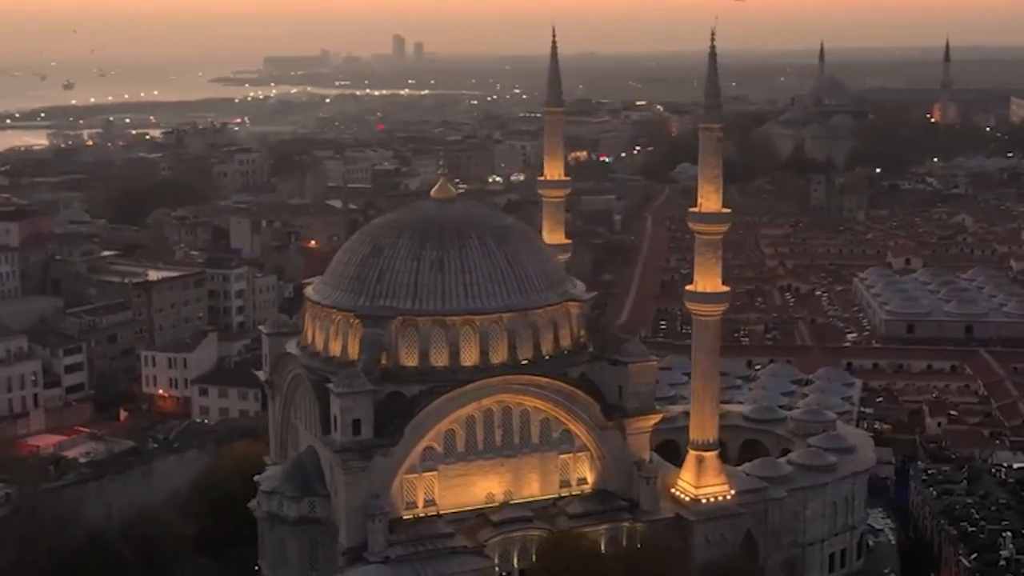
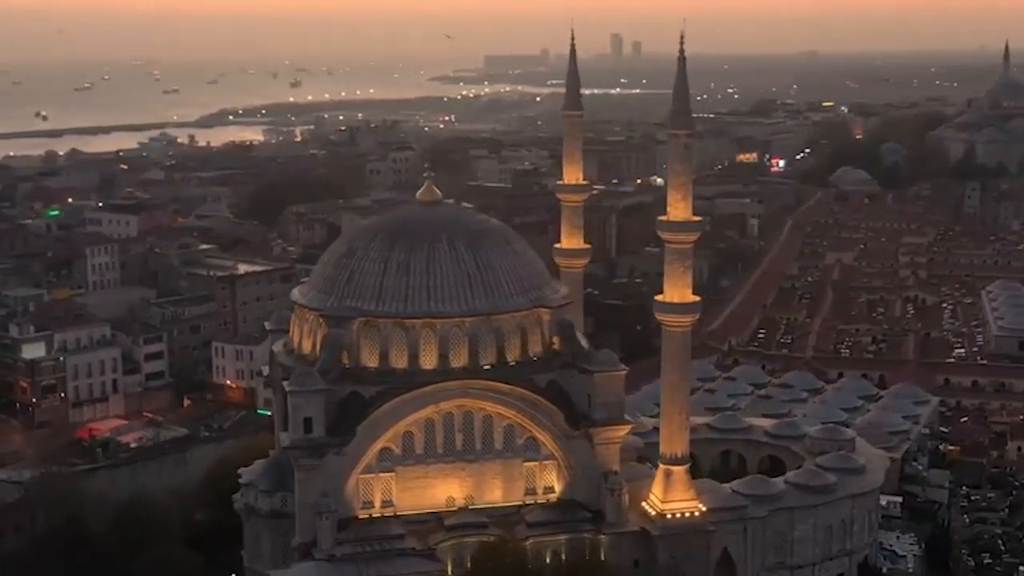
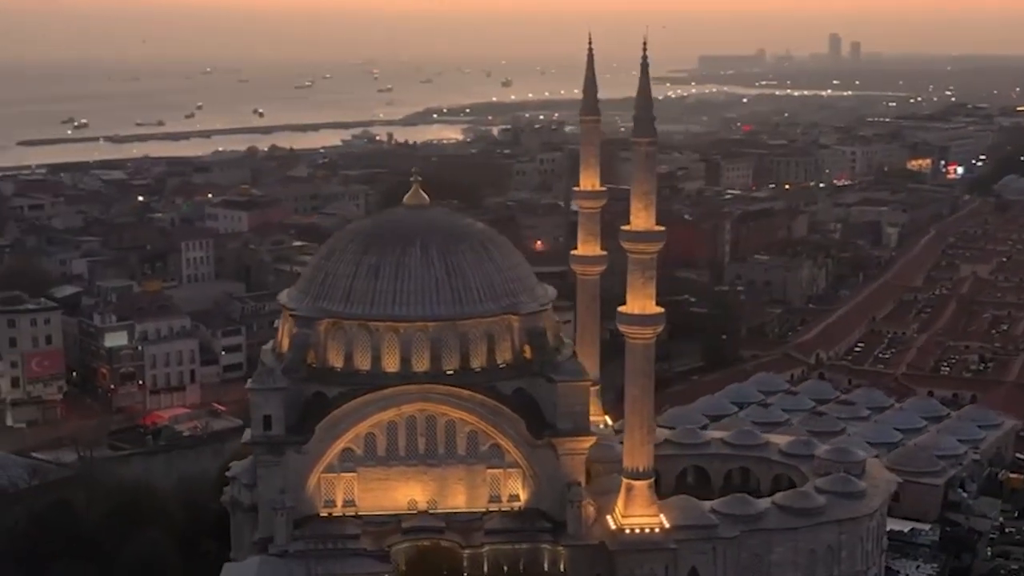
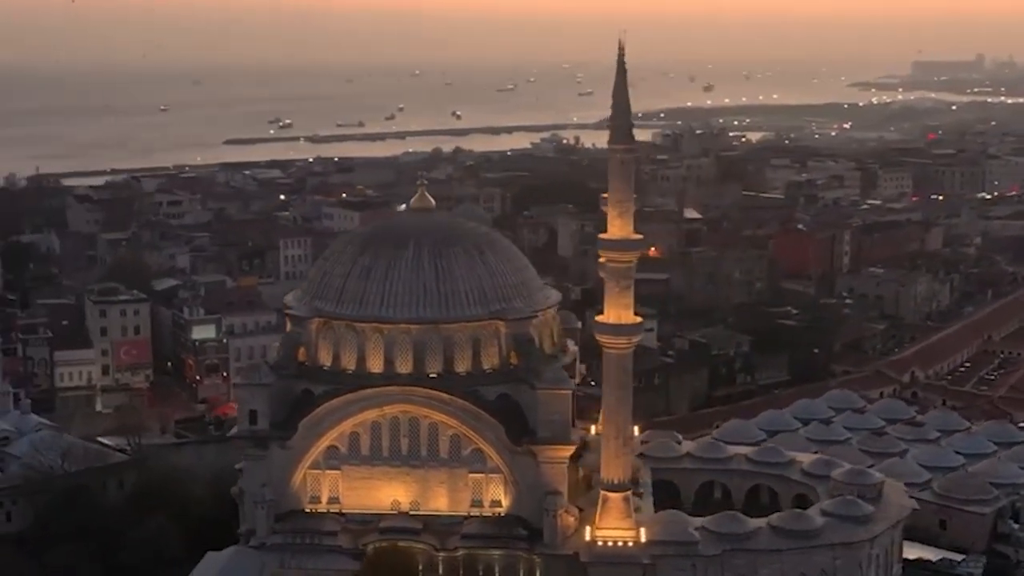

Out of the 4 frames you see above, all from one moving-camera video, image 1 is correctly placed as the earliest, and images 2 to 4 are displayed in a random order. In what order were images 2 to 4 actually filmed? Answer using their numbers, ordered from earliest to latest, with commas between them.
2, 3, 4
